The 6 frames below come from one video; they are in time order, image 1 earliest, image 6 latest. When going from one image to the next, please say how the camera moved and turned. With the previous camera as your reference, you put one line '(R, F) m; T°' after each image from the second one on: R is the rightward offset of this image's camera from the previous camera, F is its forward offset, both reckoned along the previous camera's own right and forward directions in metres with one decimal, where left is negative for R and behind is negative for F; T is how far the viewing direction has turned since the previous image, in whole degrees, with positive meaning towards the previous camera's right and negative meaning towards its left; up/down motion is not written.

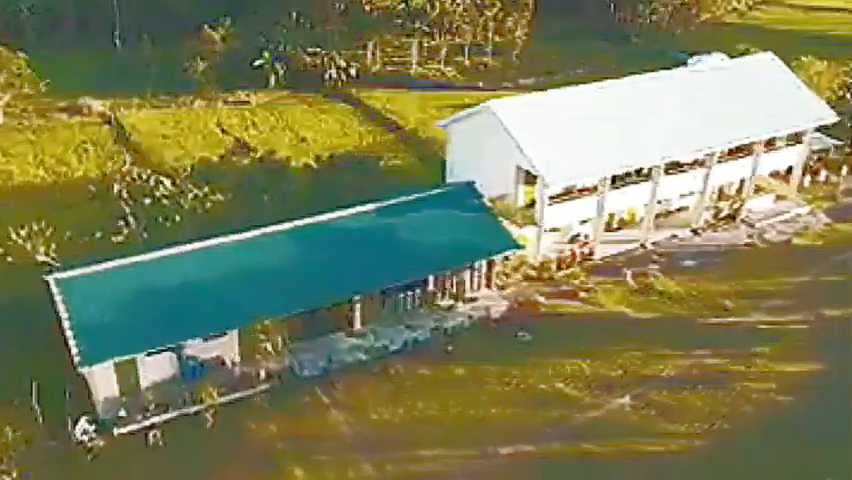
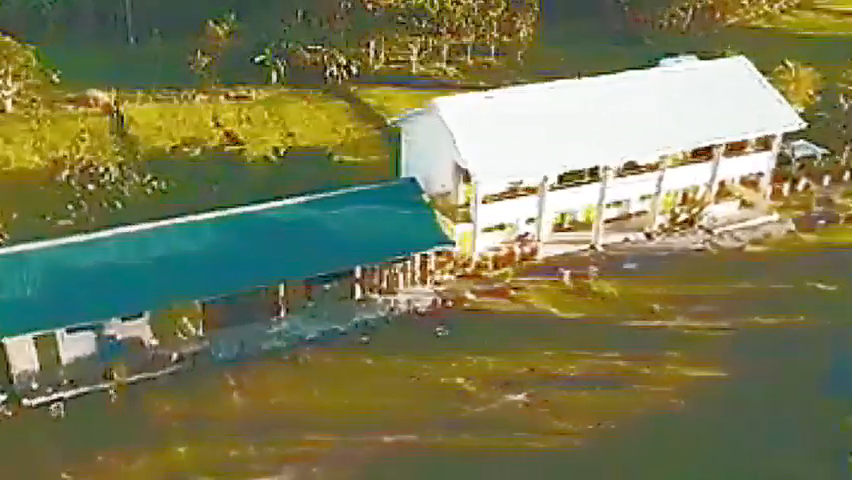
(+3.9, -0.2) m; -4°
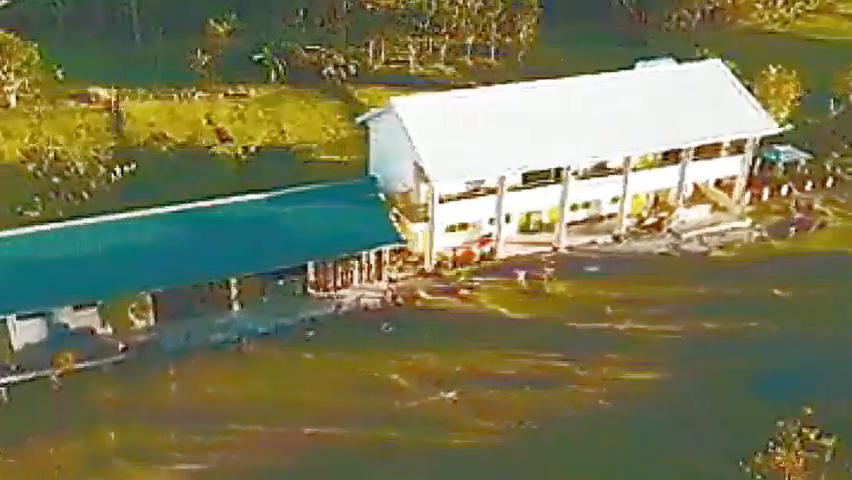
(+2.6, -0.2) m; -2°
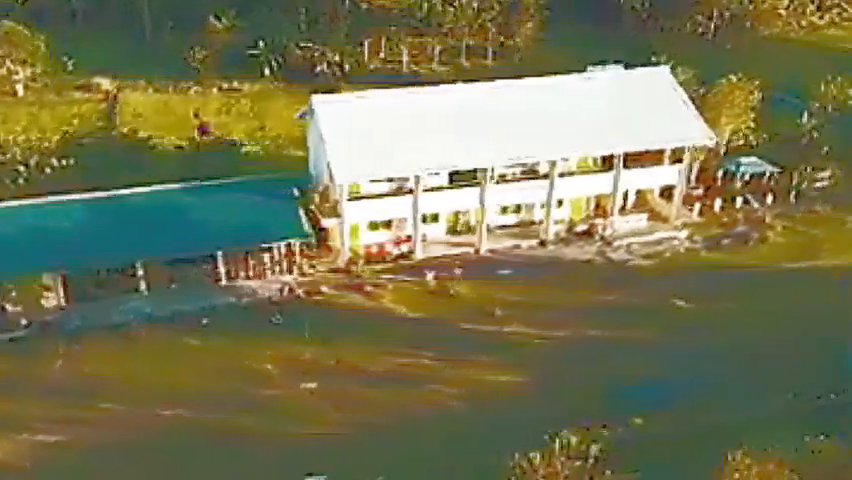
(+5.2, -0.3) m; -5°
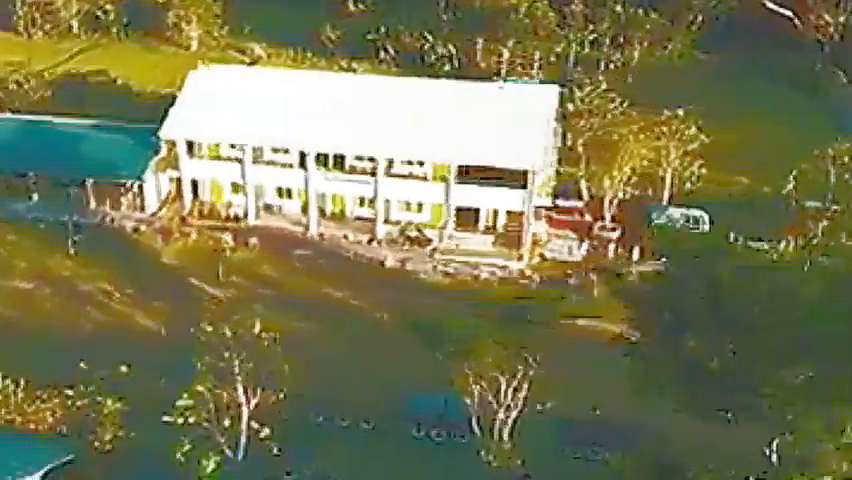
(+19.3, +2.9) m; -25°
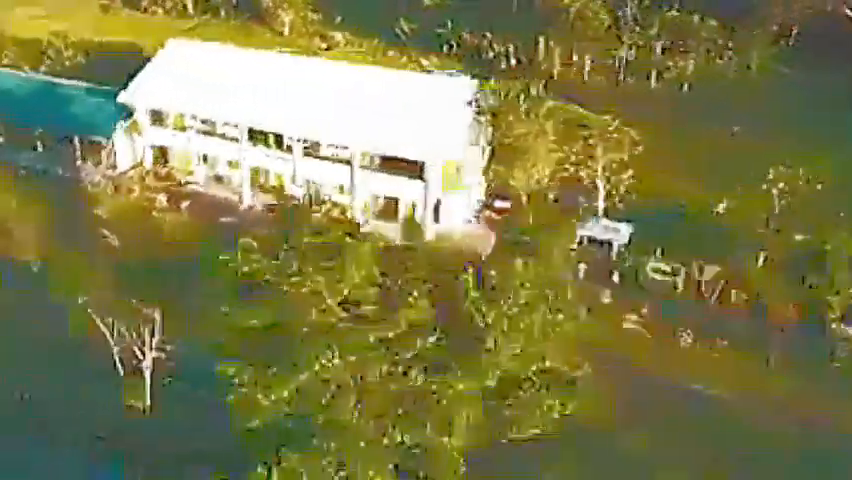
(+10.8, +0.6) m; -13°
